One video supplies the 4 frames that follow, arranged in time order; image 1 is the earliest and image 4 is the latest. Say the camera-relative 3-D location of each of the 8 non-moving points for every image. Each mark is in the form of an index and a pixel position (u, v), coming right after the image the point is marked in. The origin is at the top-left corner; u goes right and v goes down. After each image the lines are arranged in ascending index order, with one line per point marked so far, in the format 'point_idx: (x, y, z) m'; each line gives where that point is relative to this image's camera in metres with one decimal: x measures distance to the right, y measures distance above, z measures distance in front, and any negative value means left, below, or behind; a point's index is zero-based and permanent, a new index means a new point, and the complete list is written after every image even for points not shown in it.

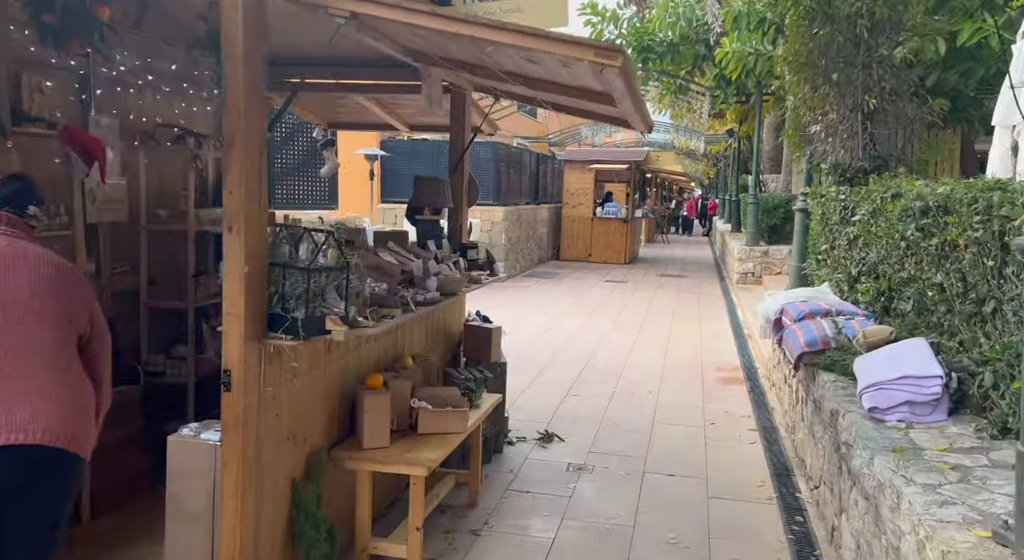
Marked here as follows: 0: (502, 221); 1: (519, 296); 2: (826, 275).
0: (-0.2, +1.0, +14.5) m
1: (+0.1, -0.3, +12.9) m
2: (+2.1, 0.0, +5.7) m
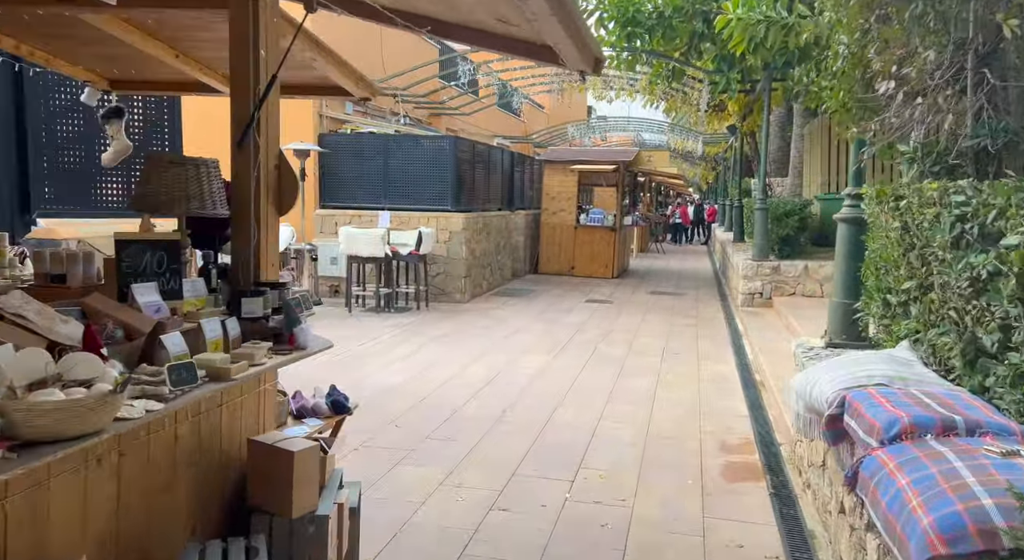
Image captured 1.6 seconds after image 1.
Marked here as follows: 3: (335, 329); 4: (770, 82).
0: (-0.7, +0.7, +12.2) m
1: (-0.4, -0.5, +10.6) m
2: (+1.6, -0.2, +3.4) m
3: (-2.0, -0.6, +9.6) m
4: (+3.7, +2.8, +12.1) m
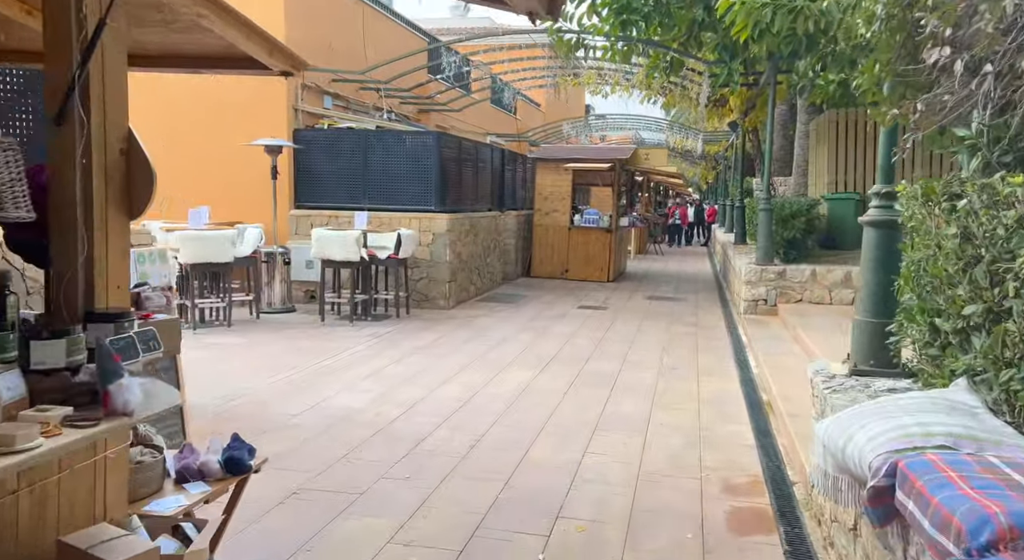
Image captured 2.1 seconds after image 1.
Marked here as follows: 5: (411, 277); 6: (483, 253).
0: (-0.9, +0.7, +11.5) m
1: (-0.6, -0.6, +9.9) m
2: (+1.4, -0.3, +2.7) m
3: (-2.2, -0.6, +8.8) m
4: (+3.5, +2.8, +11.3) m
5: (-1.4, 0.0, +11.6) m
6: (-0.5, +0.4, +13.6) m
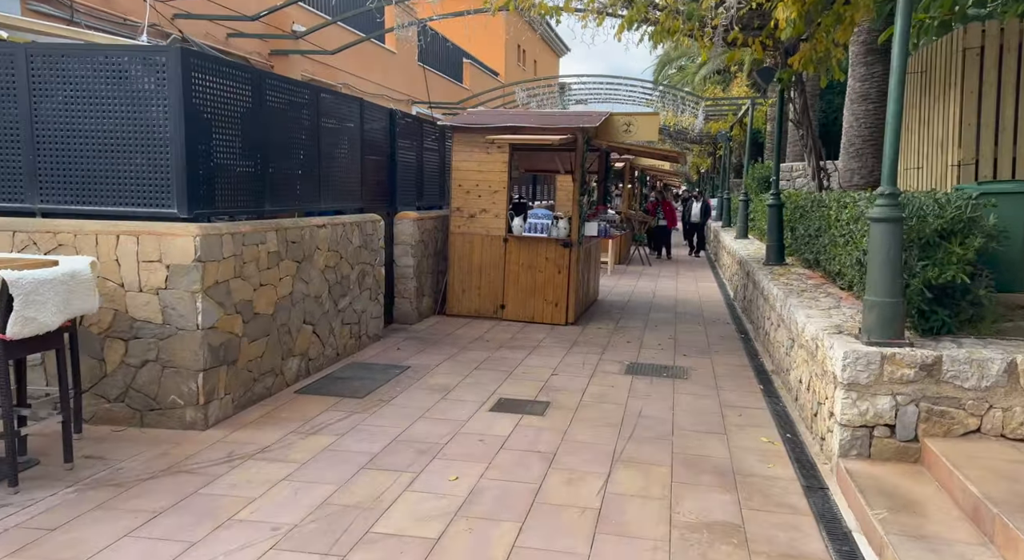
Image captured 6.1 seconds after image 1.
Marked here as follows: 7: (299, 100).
0: (-2.0, +0.1, +5.3) m
1: (-1.7, -1.2, +3.7) m
2: (+0.5, -0.9, -3.4) m
3: (-3.2, -1.2, +2.7) m
4: (+2.4, +2.2, +5.3) m
5: (-2.5, -0.5, +5.5) m
6: (-1.6, -0.1, +7.5) m
7: (-1.8, +1.5, +7.2) m
